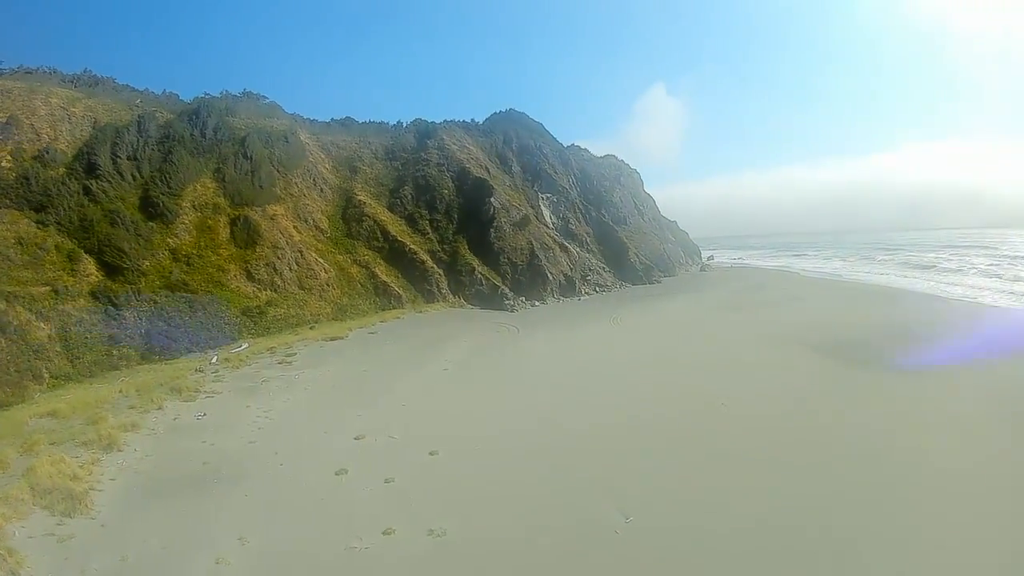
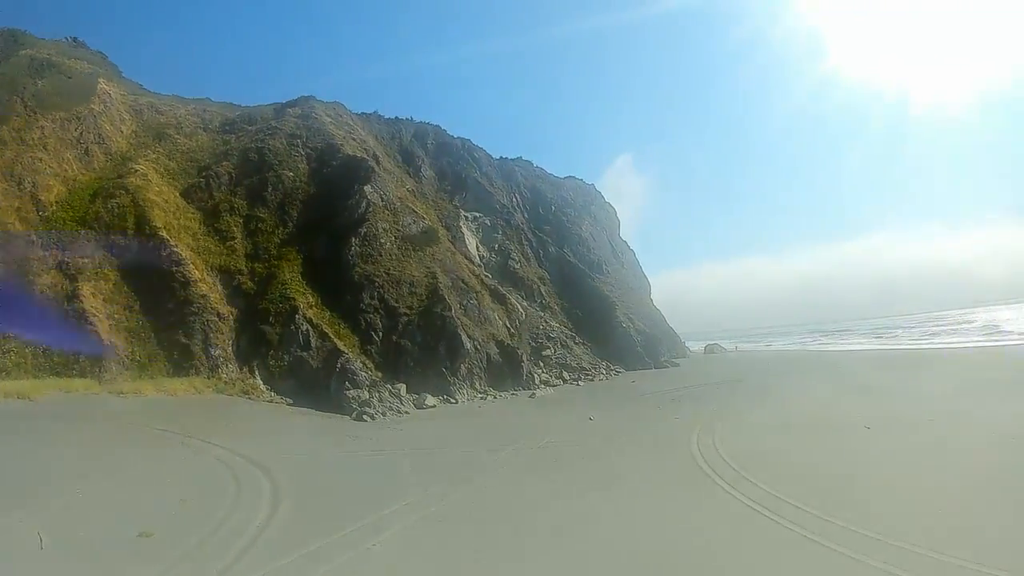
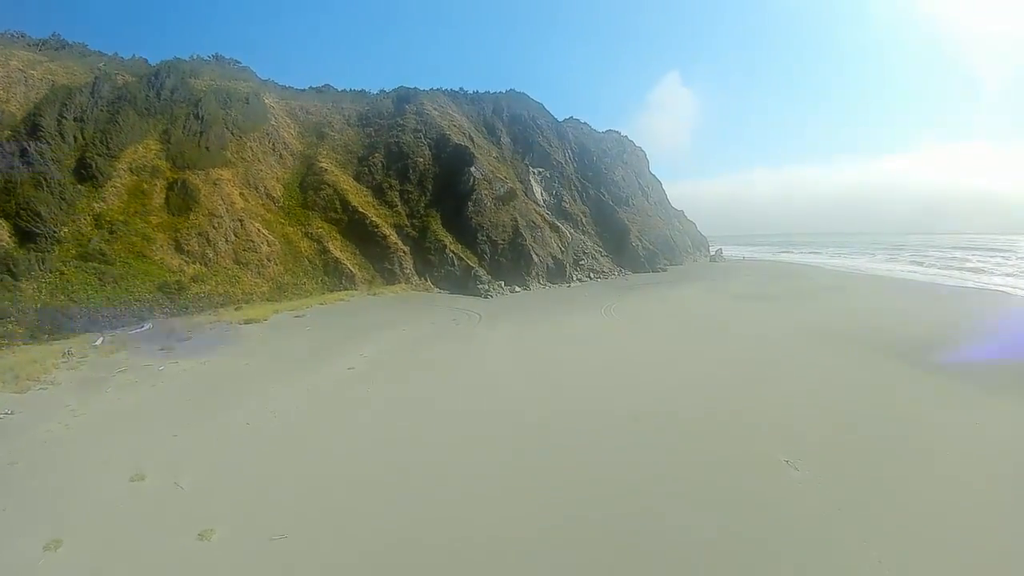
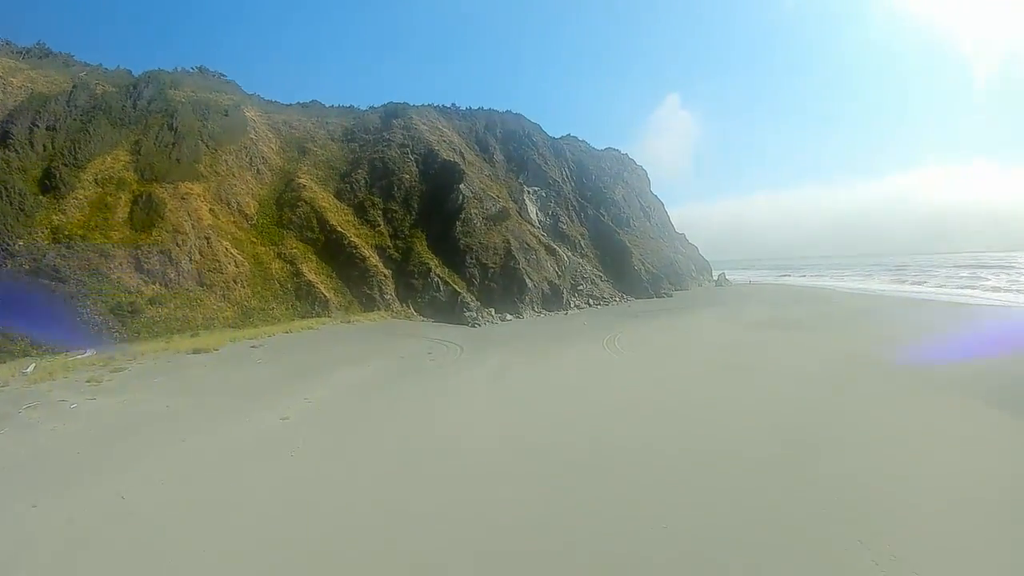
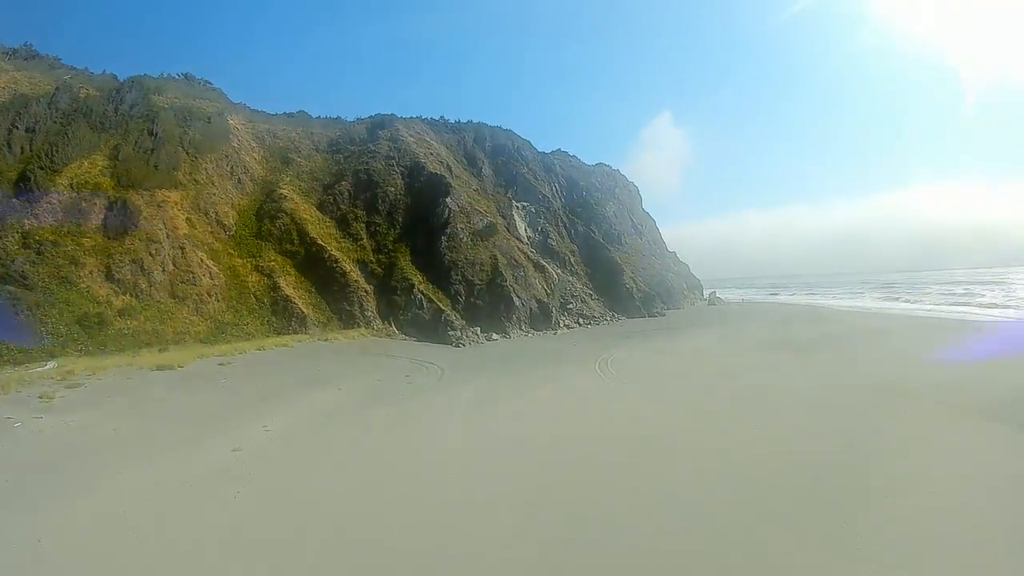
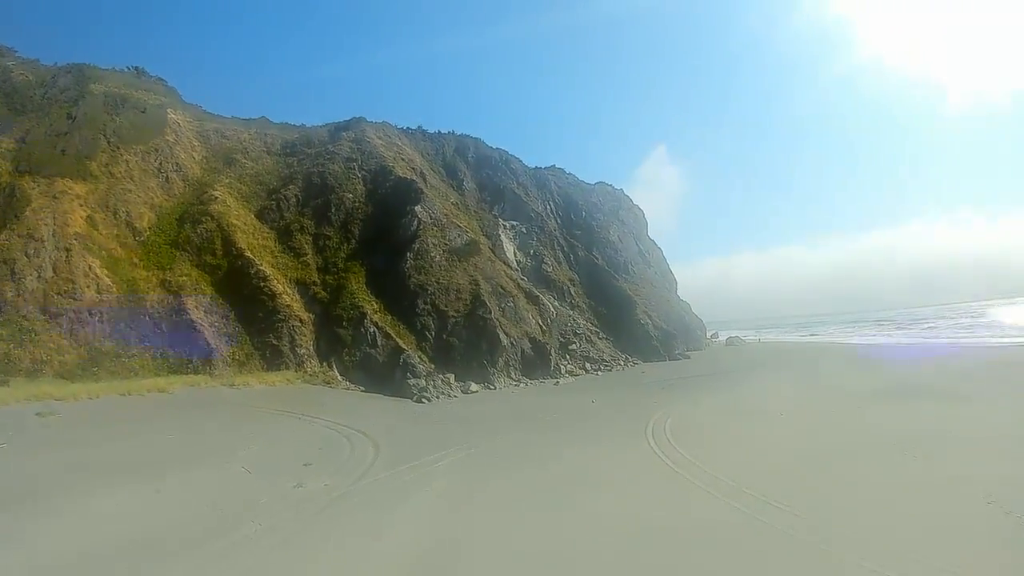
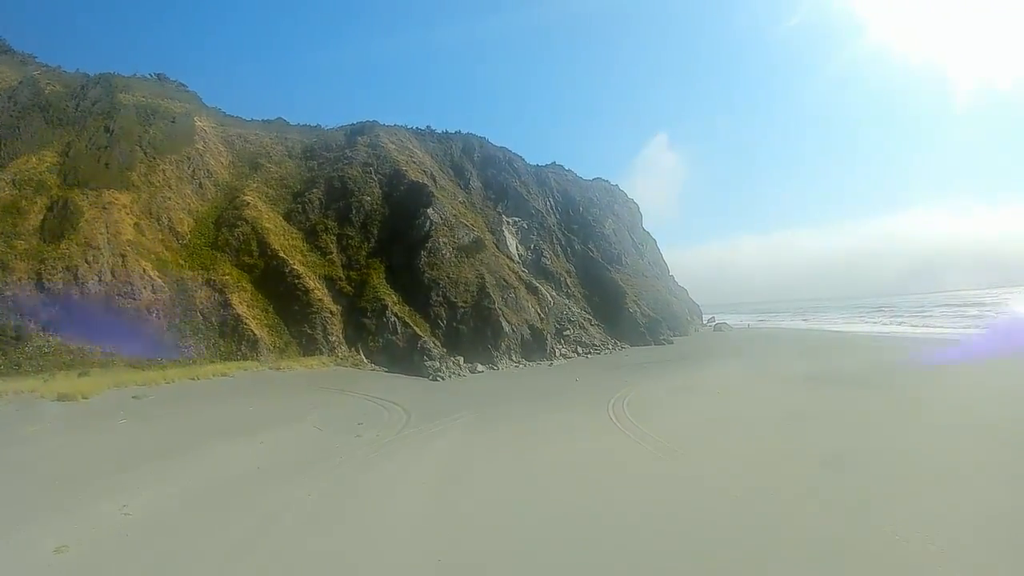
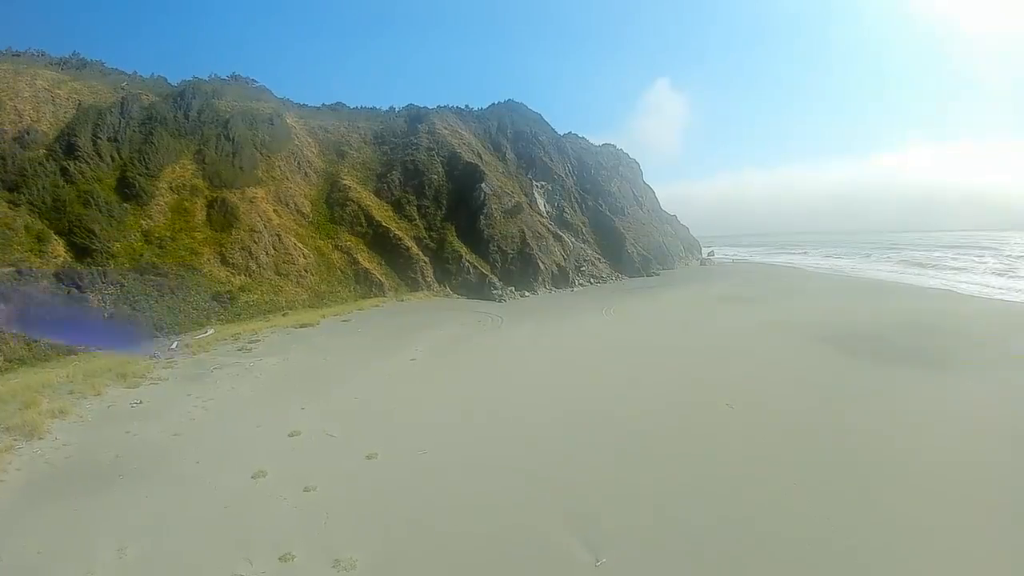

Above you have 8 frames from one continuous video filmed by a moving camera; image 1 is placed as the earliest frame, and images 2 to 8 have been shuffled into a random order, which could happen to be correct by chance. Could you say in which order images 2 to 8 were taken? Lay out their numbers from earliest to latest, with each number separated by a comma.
8, 3, 4, 5, 7, 6, 2
